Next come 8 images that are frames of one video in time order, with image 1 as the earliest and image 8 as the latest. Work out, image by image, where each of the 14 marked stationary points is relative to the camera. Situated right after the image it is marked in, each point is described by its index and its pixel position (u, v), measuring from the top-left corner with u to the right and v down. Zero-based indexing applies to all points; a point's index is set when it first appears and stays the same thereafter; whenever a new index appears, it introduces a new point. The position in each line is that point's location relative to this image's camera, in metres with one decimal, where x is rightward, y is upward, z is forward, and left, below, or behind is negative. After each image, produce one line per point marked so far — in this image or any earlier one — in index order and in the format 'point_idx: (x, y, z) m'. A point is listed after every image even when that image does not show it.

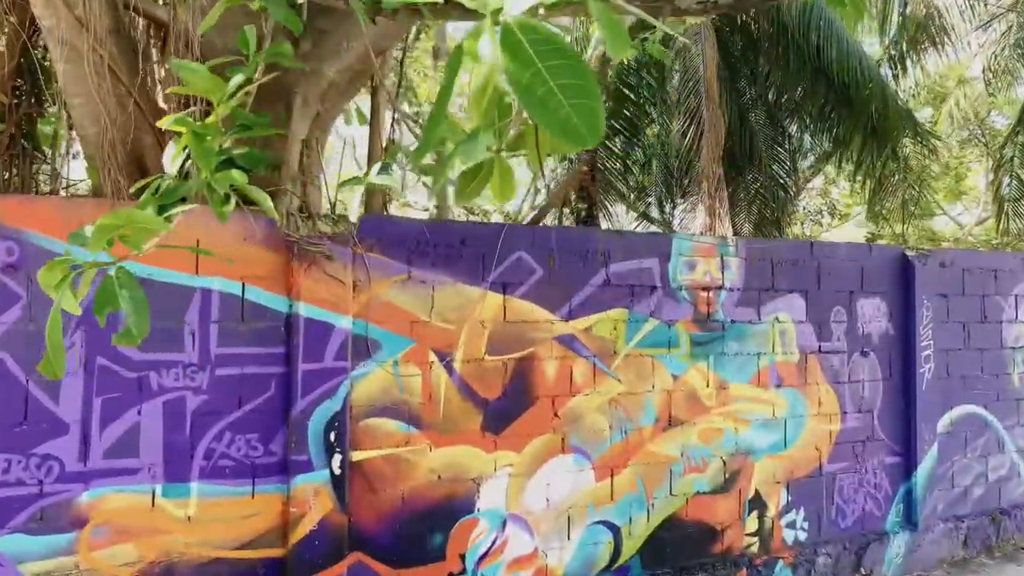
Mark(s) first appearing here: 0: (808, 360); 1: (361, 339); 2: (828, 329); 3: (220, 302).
0: (+1.7, -0.4, +4.6) m
1: (-0.6, -0.2, +3.3) m
2: (+1.9, -0.2, +4.6) m
3: (-1.2, -0.1, +3.1) m
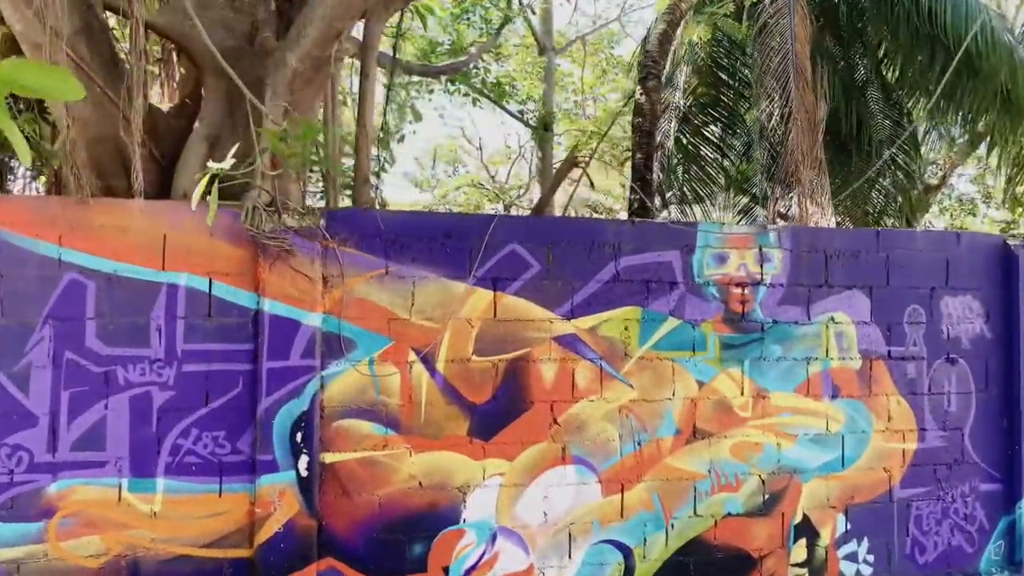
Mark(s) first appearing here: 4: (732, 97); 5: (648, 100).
0: (+1.8, -0.4, +4.0) m
1: (-0.7, -0.2, +3.2) m
2: (+2.0, -0.2, +4.0) m
3: (-1.3, 0.0, +3.1) m
4: (+2.3, +2.0, +8.0) m
5: (+0.9, +1.3, +5.3) m
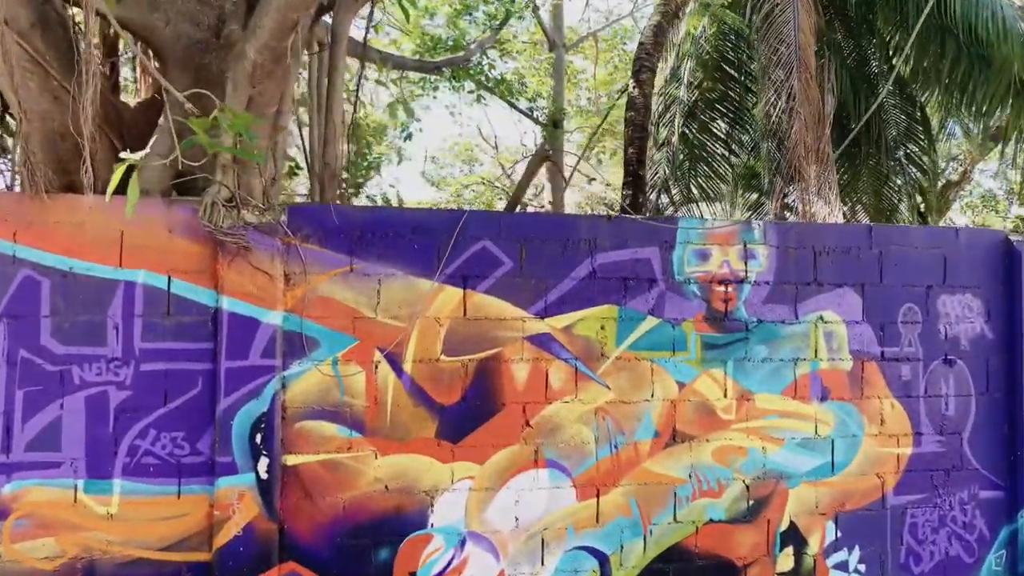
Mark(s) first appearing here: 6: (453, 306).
0: (+1.7, -0.4, +3.8) m
1: (-0.9, -0.2, +3.1) m
2: (+1.9, -0.2, +3.8) m
3: (-1.4, 0.0, +3.0) m
4: (+2.3, +2.0, +7.8) m
5: (+0.8, +1.3, +5.1) m
6: (-0.3, -0.1, +3.3) m
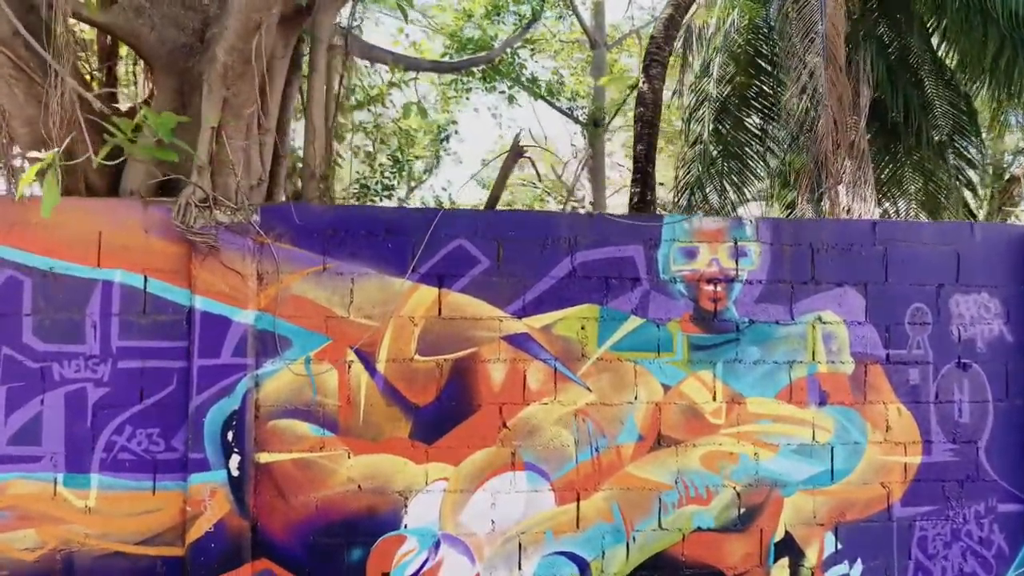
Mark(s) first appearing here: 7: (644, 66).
0: (+1.6, -0.4, +3.6) m
1: (-1.0, -0.2, +3.2) m
2: (+1.8, -0.2, +3.6) m
3: (-1.5, 0.0, +3.1) m
4: (+2.5, +2.0, +7.6) m
5: (+0.9, +1.3, +5.0) m
6: (-0.4, -0.1, +3.3) m
7: (+0.9, +1.4, +5.1) m
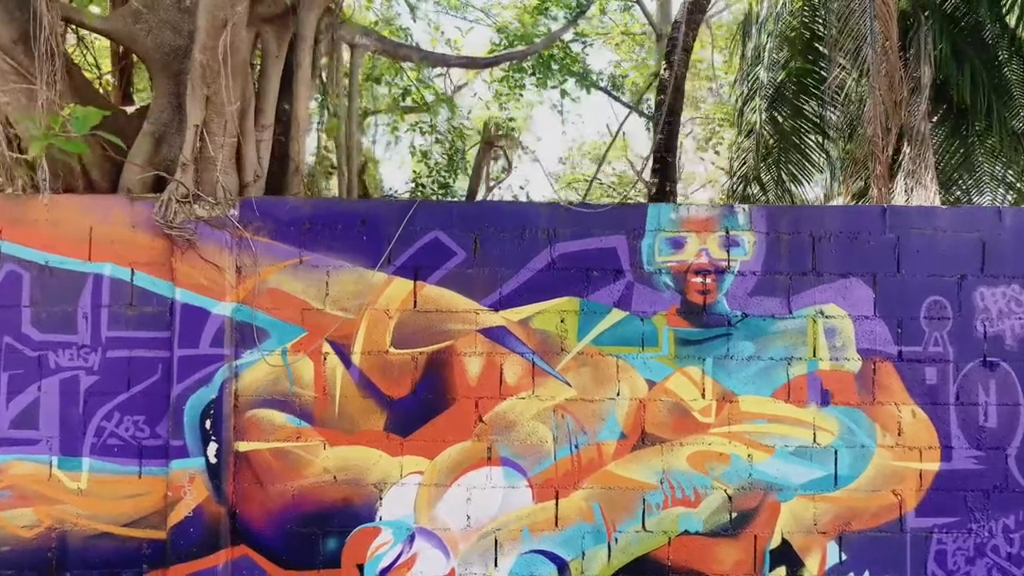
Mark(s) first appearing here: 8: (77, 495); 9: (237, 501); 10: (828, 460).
0: (+1.6, -0.3, +3.3) m
1: (-1.1, -0.2, +3.2) m
2: (+1.7, -0.2, +3.3) m
3: (-1.7, 0.0, +3.2) m
4: (+2.9, +2.0, +7.2) m
5: (+1.0, +1.3, +4.8) m
6: (-0.5, 0.0, +3.3) m
7: (+1.0, +1.5, +4.9) m
8: (-1.8, -0.9, +3.2) m
9: (-1.1, -0.9, +3.2) m
10: (+1.3, -0.7, +3.3) m
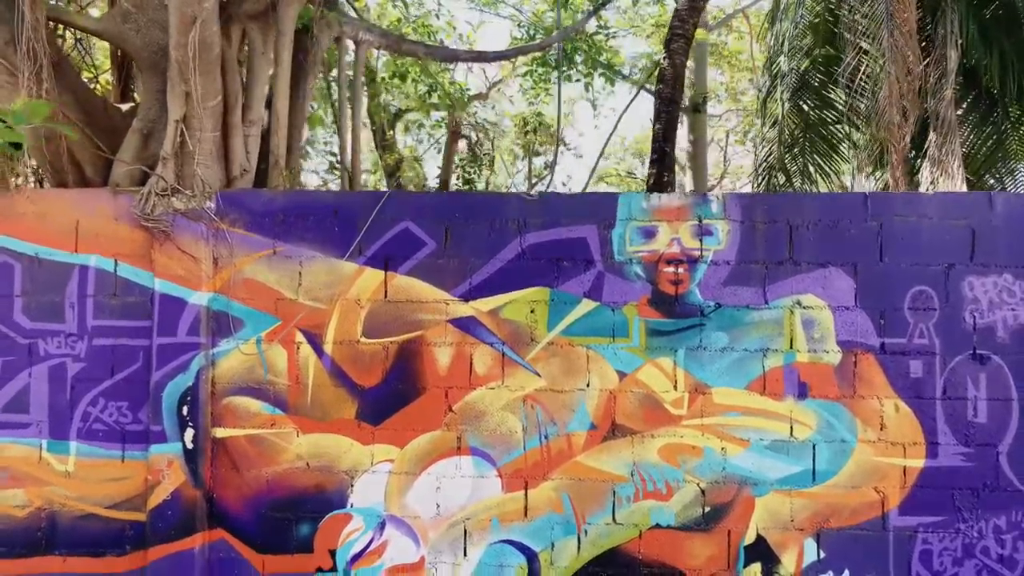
0: (+1.4, -0.3, +3.2) m
1: (-1.2, -0.1, +3.3) m
2: (+1.6, -0.1, +3.2) m
3: (-1.8, 0.0, +3.4) m
4: (+3.1, +2.1, +7.0) m
5: (+1.0, +1.4, +4.7) m
6: (-0.6, 0.0, +3.3) m
7: (+0.9, +1.5, +4.8) m
8: (-1.9, -0.8, +3.4) m
9: (-1.3, -0.8, +3.3) m
10: (+1.2, -0.7, +3.2) m
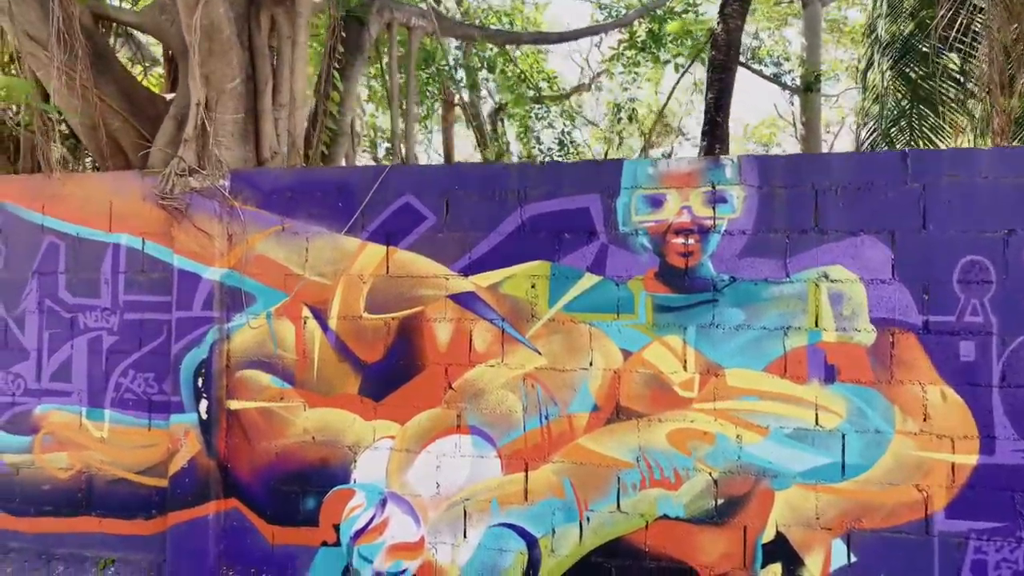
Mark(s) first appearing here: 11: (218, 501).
0: (+1.4, -0.2, +2.8) m
1: (-1.2, 0.0, +3.4) m
2: (+1.6, 0.0, +2.8) m
3: (-1.8, +0.1, +3.5) m
4: (+3.7, +2.2, +6.2) m
5: (+1.2, +1.5, +4.4) m
6: (-0.6, +0.1, +3.3) m
7: (+1.2, +1.6, +4.5) m
8: (-1.9, -0.7, +3.6) m
9: (-1.2, -0.7, +3.4) m
10: (+1.2, -0.6, +2.9) m
11: (-1.3, -0.9, +3.4) m
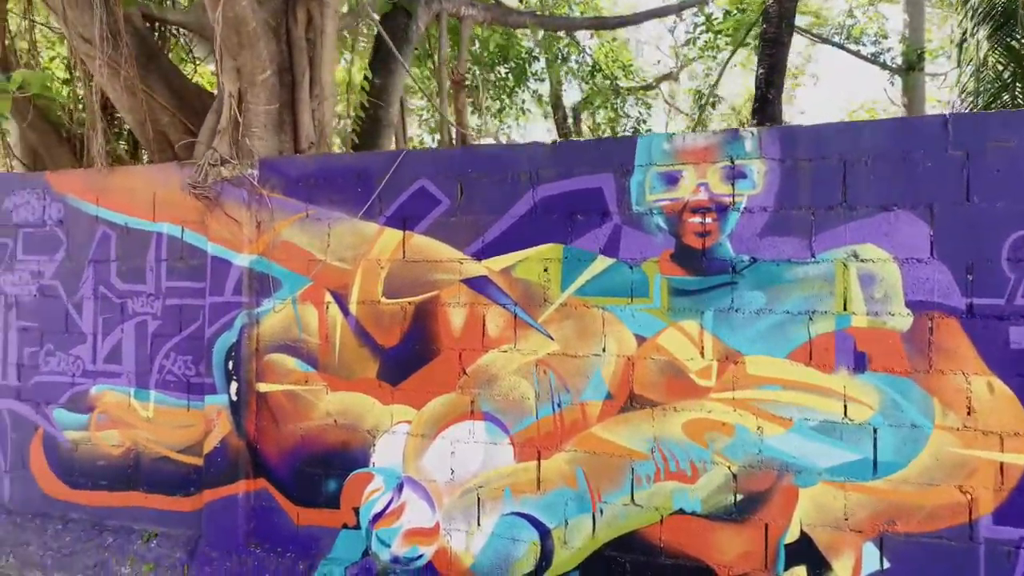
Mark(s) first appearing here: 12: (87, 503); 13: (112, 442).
0: (+1.4, -0.1, +2.6) m
1: (-1.1, +0.1, +3.5) m
2: (+1.6, 0.0, +2.5) m
3: (-1.6, +0.2, +3.7) m
4: (+4.1, +2.3, +5.6) m
5: (+1.4, +1.5, +4.2) m
6: (-0.5, +0.2, +3.3) m
7: (+1.4, +1.7, +4.2) m
8: (-1.8, -0.6, +3.7) m
9: (-1.1, -0.7, +3.5) m
10: (+1.2, -0.5, +2.6) m
11: (-1.2, -0.9, +3.5) m
12: (-2.1, -1.1, +3.9) m
13: (-2.0, -0.8, +3.8) m
